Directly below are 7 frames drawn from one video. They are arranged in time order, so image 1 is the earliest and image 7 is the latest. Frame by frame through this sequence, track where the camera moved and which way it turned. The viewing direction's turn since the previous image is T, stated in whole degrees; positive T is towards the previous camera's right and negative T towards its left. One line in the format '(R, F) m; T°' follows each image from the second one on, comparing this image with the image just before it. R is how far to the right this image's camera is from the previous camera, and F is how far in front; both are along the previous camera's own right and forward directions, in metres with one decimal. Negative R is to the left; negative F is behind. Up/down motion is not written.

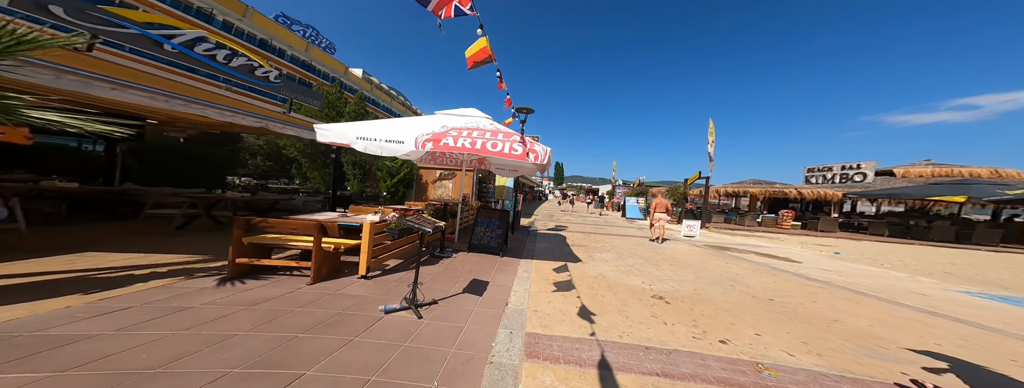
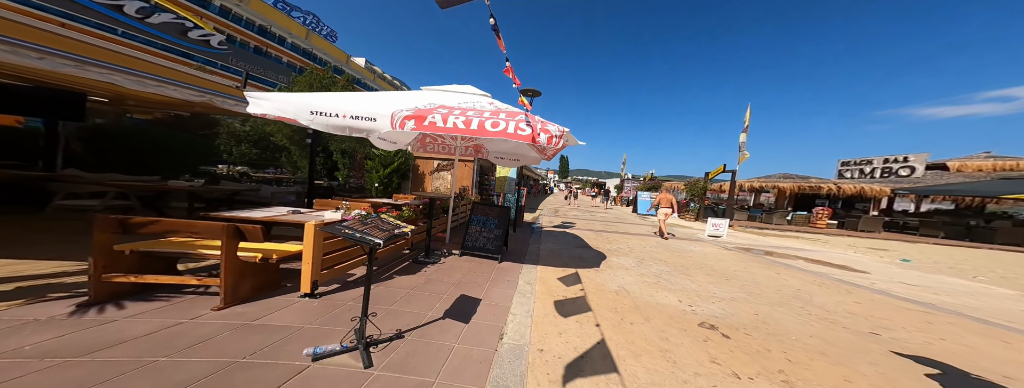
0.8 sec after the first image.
(+0.1, +1.1) m; -1°
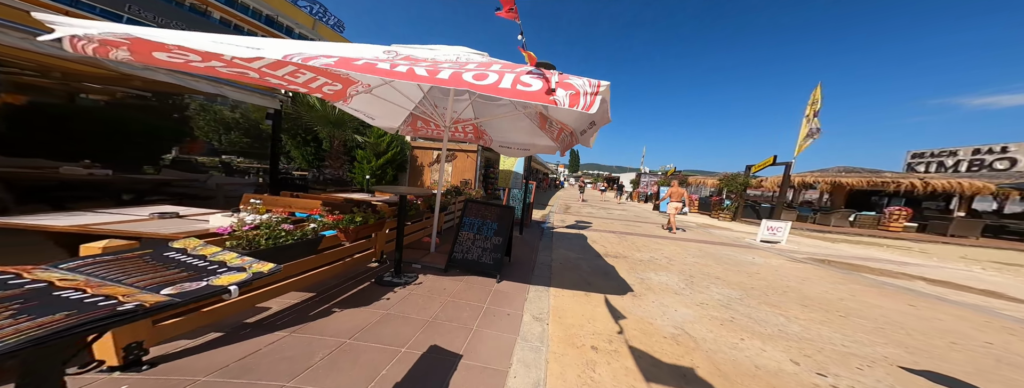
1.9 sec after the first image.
(+0.1, +1.4) m; -3°
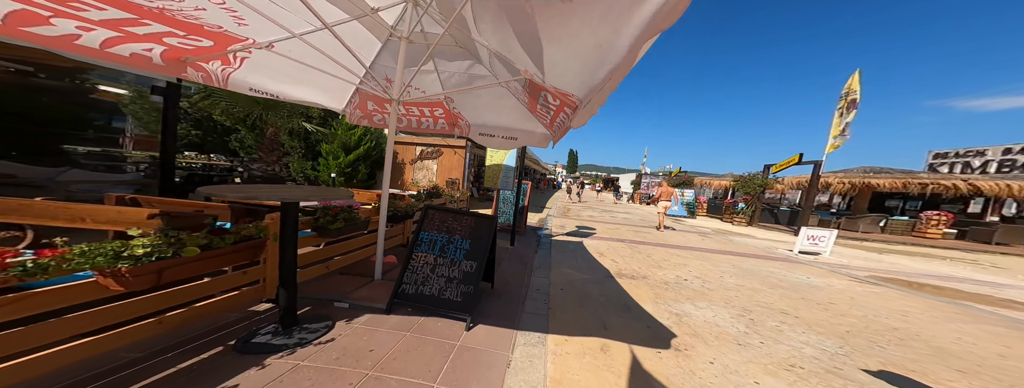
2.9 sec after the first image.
(+0.2, +1.3) m; +1°
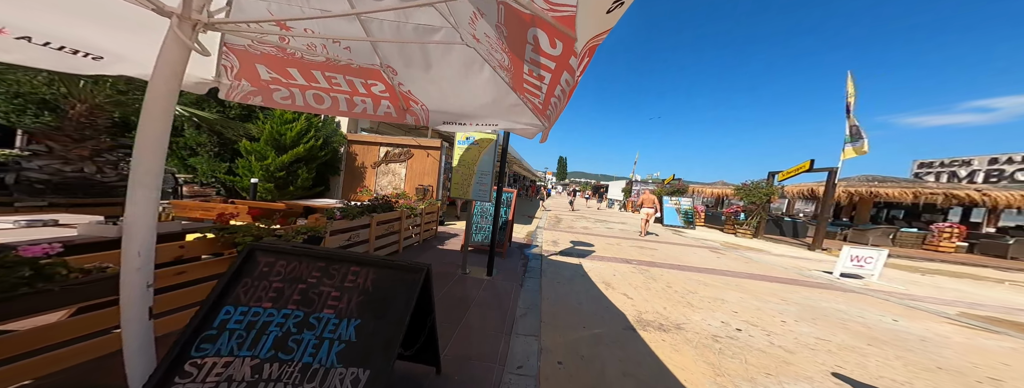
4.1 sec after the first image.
(+0.2, +1.5) m; +3°
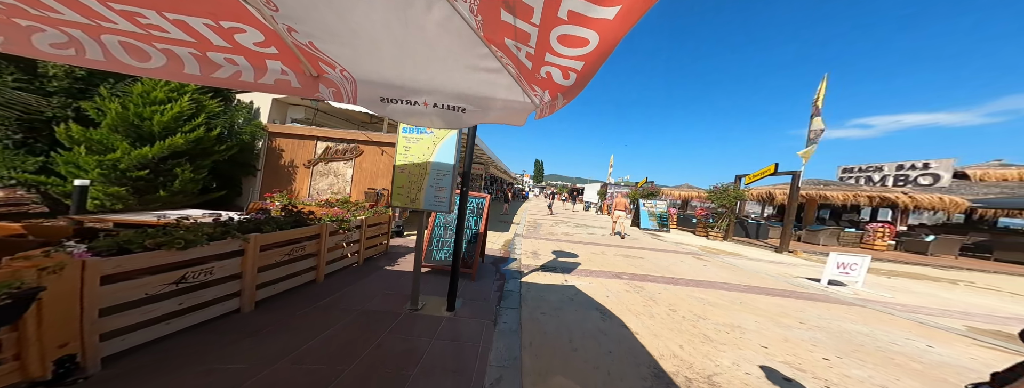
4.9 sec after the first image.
(0.0, +1.1) m; +7°
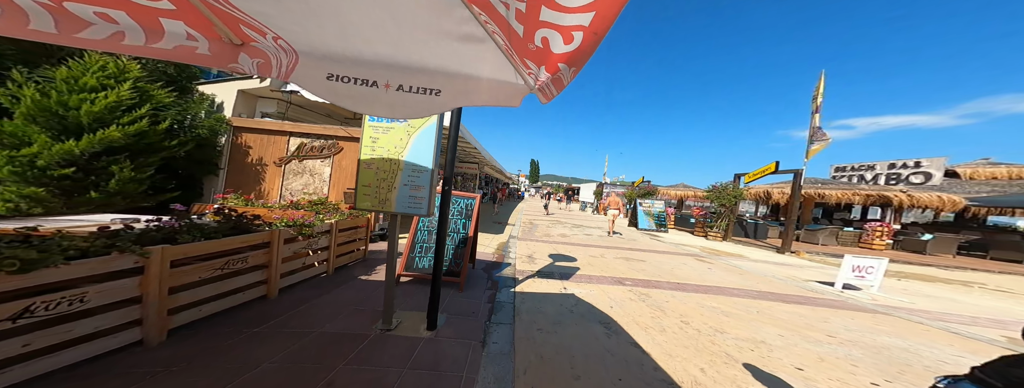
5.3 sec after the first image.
(0.0, +0.5) m; +1°
